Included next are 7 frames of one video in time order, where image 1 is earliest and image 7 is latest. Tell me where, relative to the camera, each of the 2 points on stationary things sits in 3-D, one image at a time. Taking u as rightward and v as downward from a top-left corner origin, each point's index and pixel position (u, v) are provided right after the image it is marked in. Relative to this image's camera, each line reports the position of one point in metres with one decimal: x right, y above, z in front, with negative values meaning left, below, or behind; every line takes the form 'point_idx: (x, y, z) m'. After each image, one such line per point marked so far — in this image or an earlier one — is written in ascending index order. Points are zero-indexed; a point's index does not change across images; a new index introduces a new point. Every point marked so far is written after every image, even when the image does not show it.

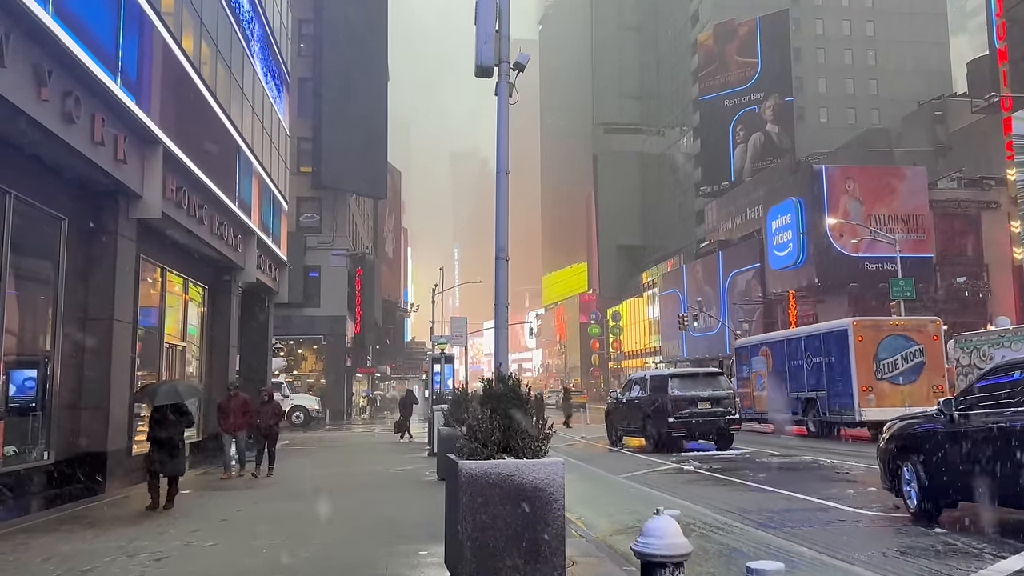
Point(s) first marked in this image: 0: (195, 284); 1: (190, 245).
0: (-7.6, 0.0, +18.9) m
1: (-6.9, +1.0, +17.1) m
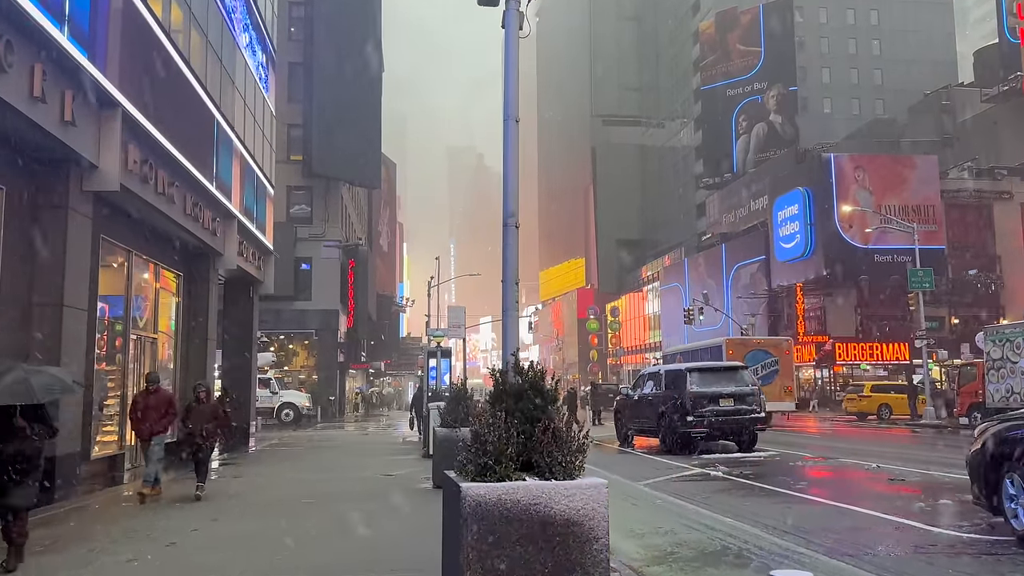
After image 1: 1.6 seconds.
0: (-7.6, +0.3, +17.4) m
1: (-6.9, +1.2, +15.6) m
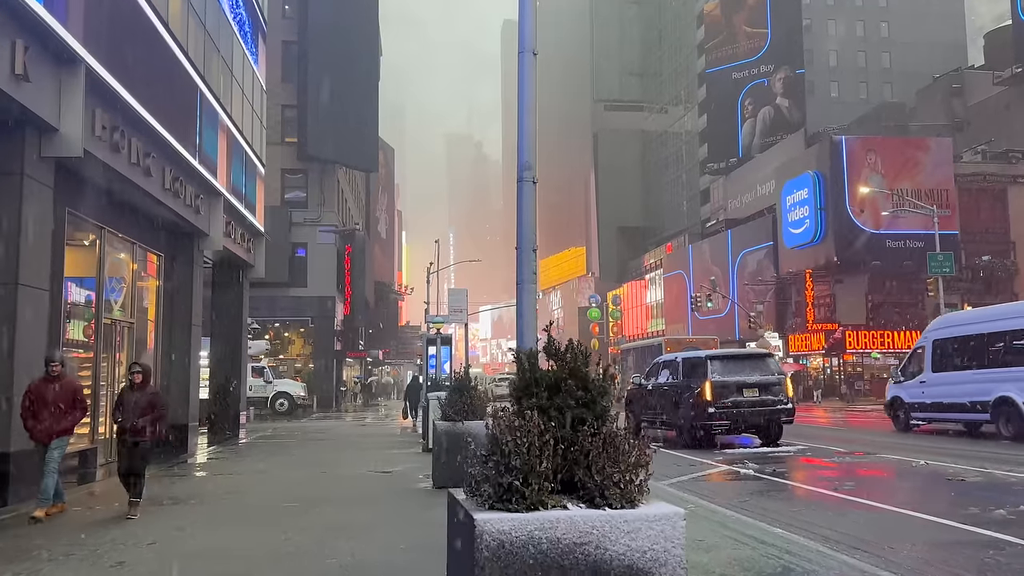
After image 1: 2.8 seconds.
0: (-7.5, +0.7, +16.2) m
1: (-6.8, +1.6, +14.4) m
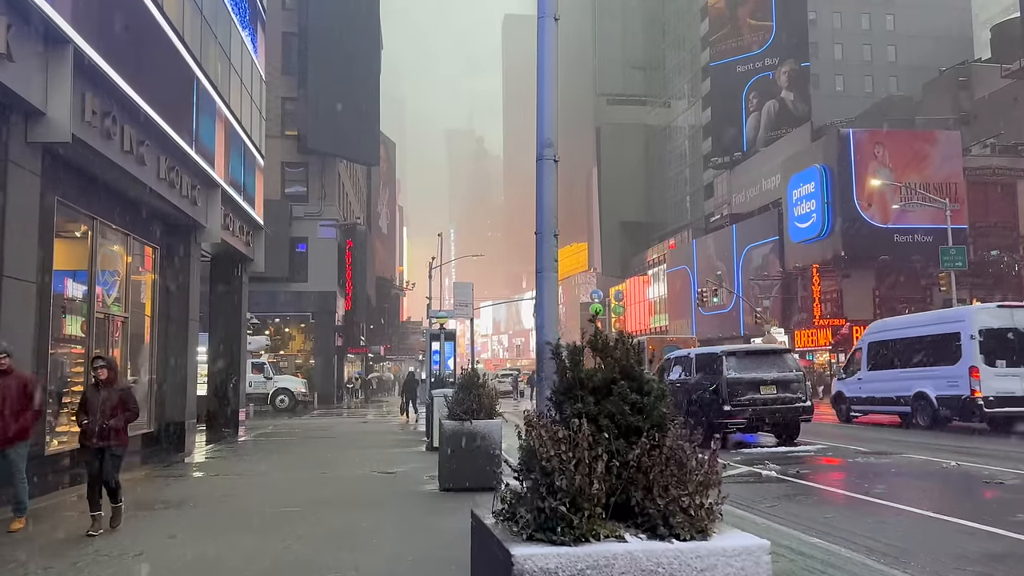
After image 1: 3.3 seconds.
0: (-7.3, +0.8, +15.6) m
1: (-6.6, +1.7, +13.8) m
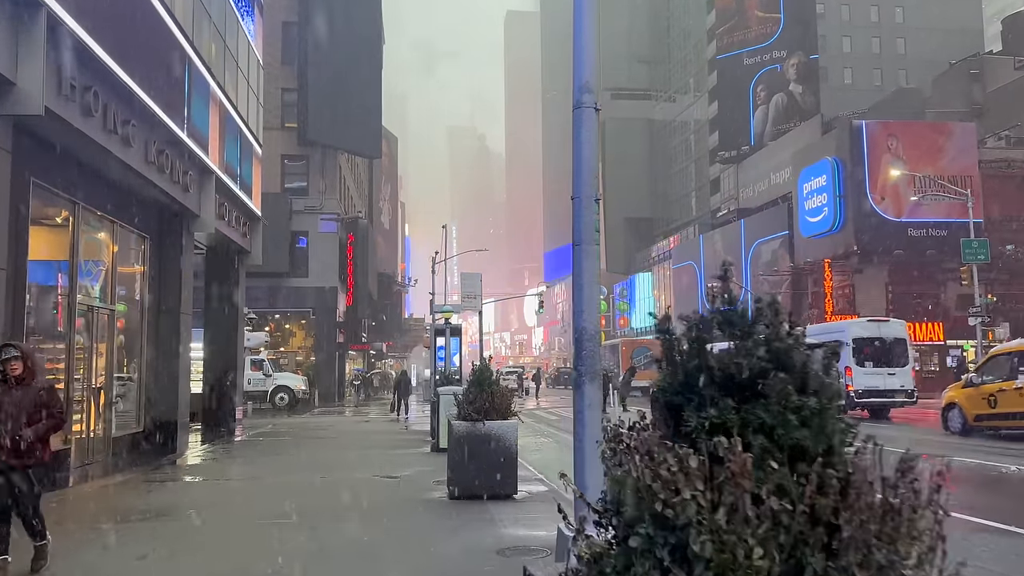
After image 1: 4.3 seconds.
0: (-7.1, +1.0, +14.8) m
1: (-6.5, +1.9, +13.0) m
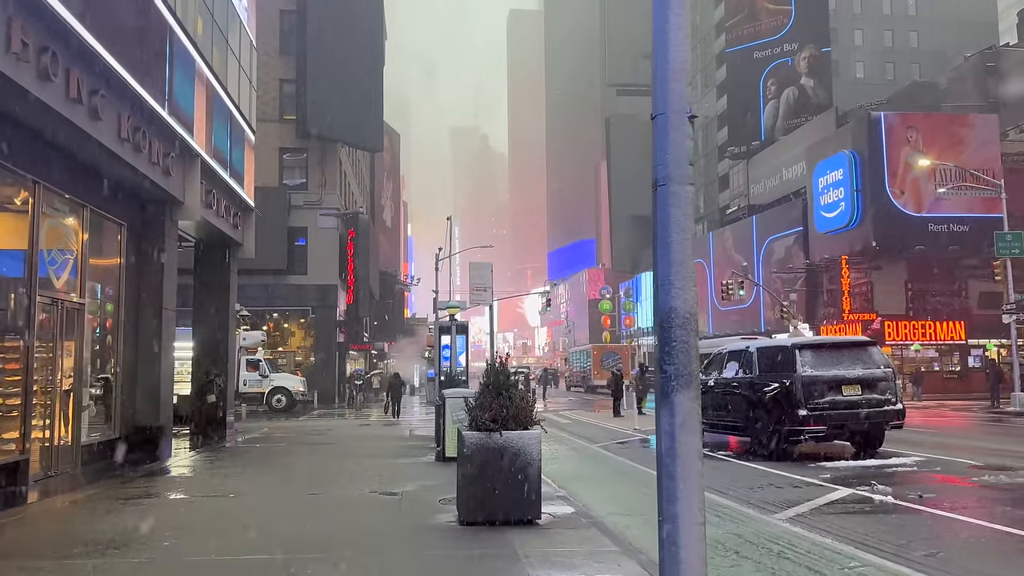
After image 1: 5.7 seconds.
0: (-6.9, +1.1, +13.4) m
1: (-6.2, +2.0, +11.6) m
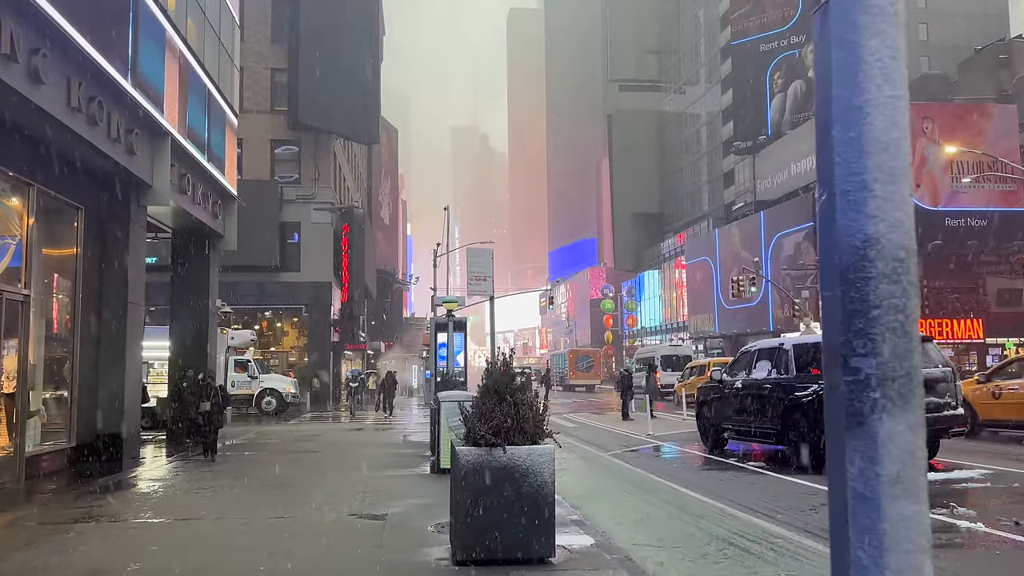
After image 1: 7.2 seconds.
0: (-6.9, +1.2, +12.0) m
1: (-6.2, +2.1, +10.2) m
